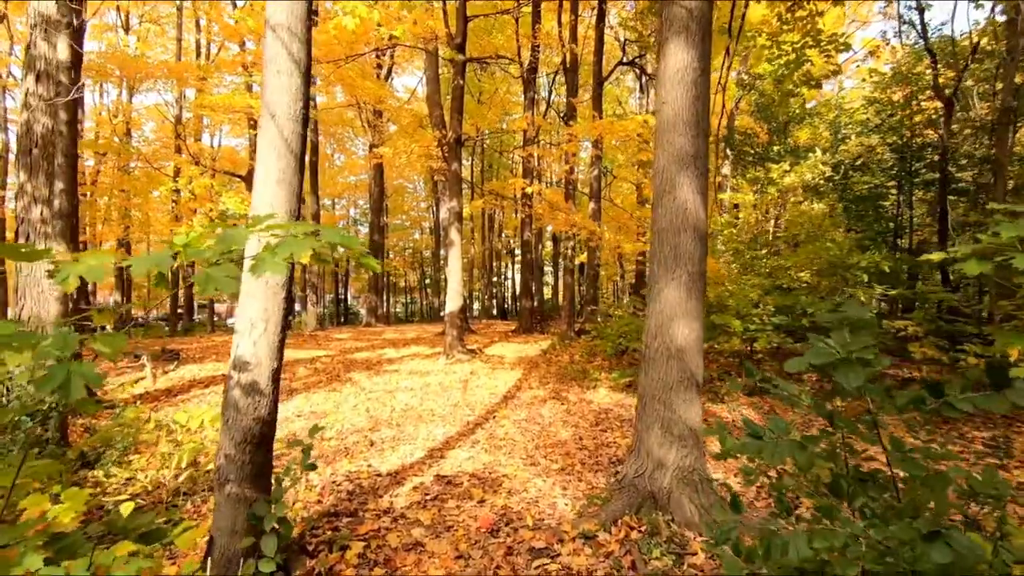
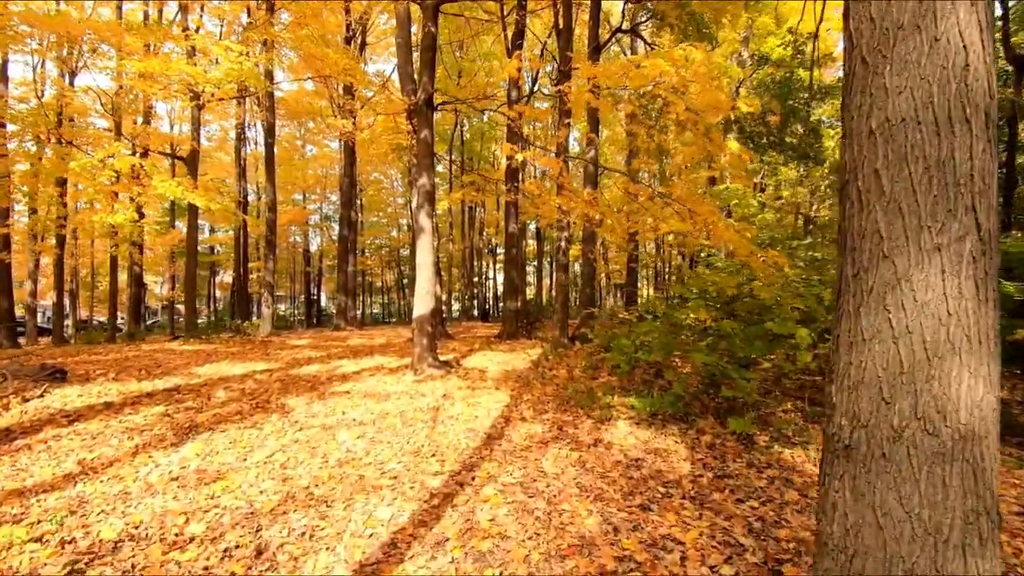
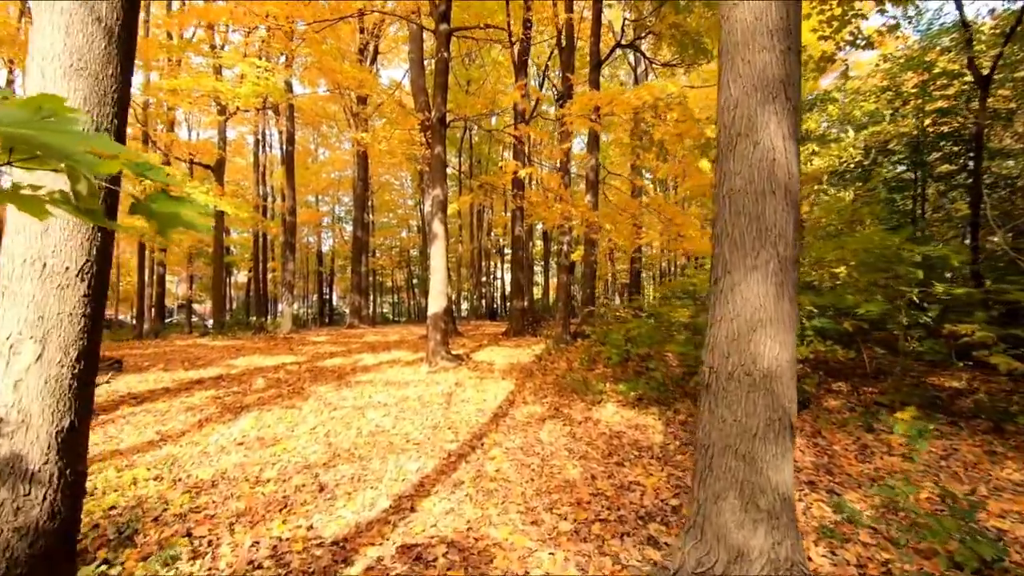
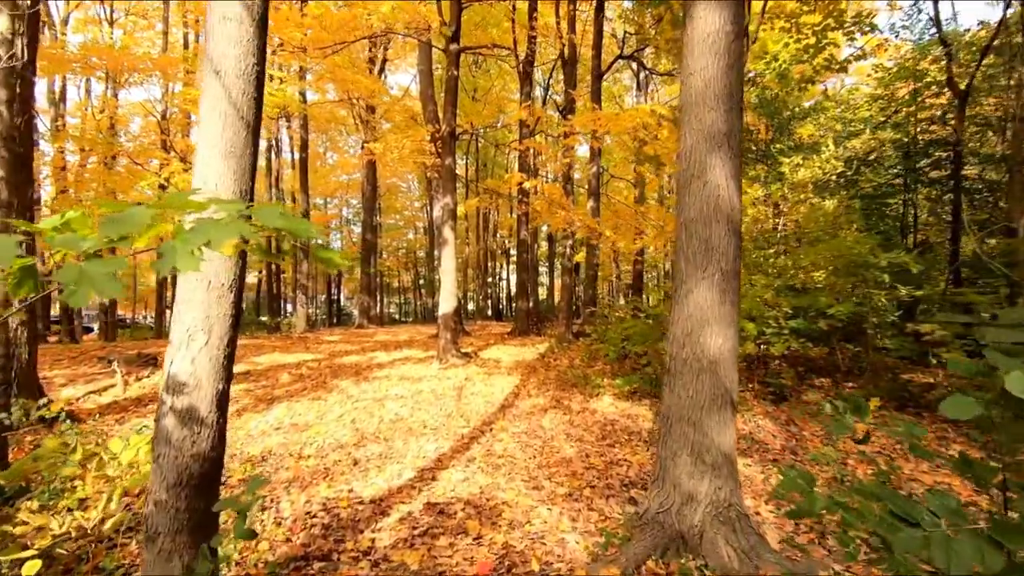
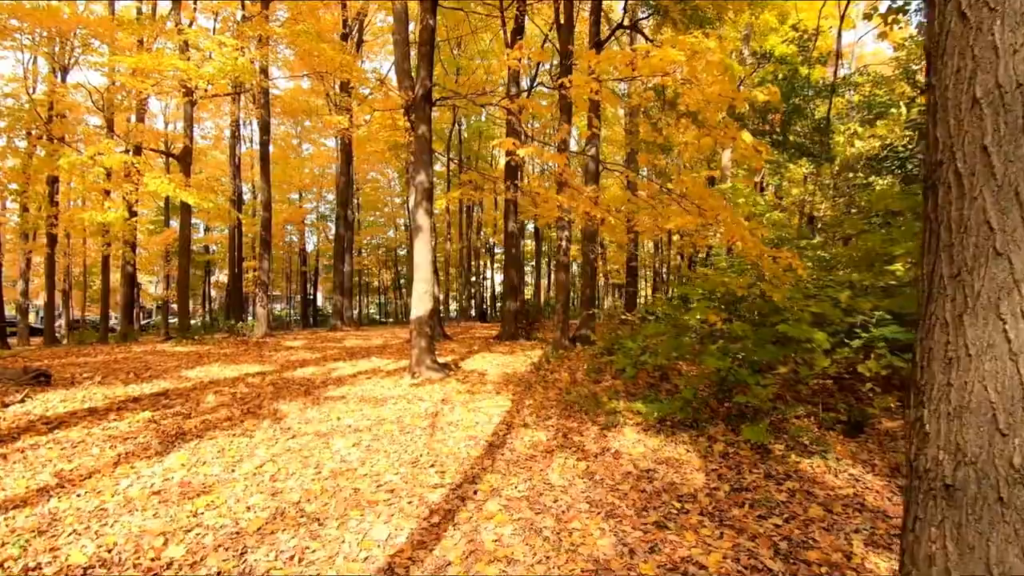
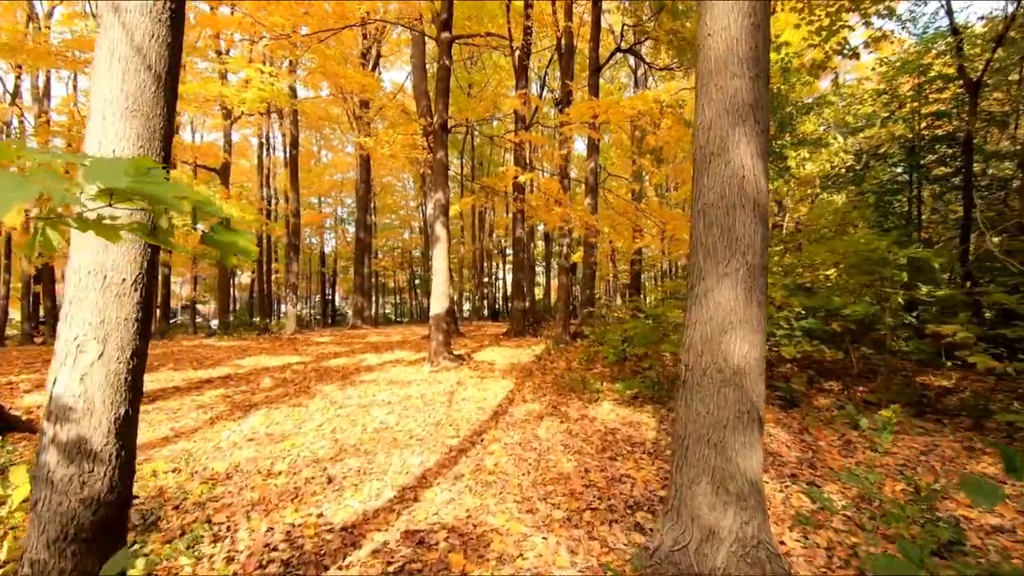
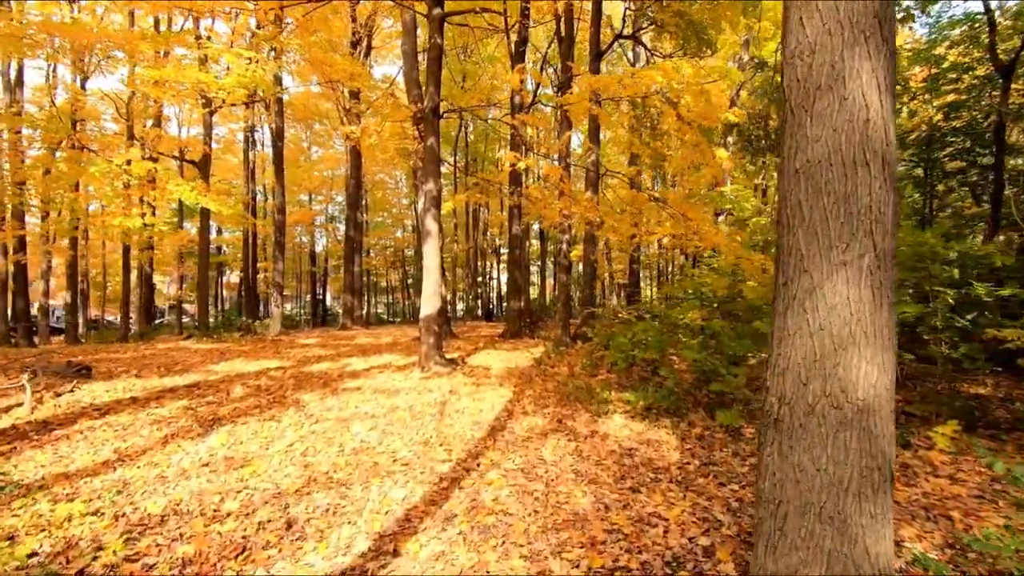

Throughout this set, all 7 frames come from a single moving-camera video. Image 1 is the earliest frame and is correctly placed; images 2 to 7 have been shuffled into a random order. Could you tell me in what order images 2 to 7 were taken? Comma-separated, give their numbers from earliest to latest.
4, 6, 3, 7, 2, 5
